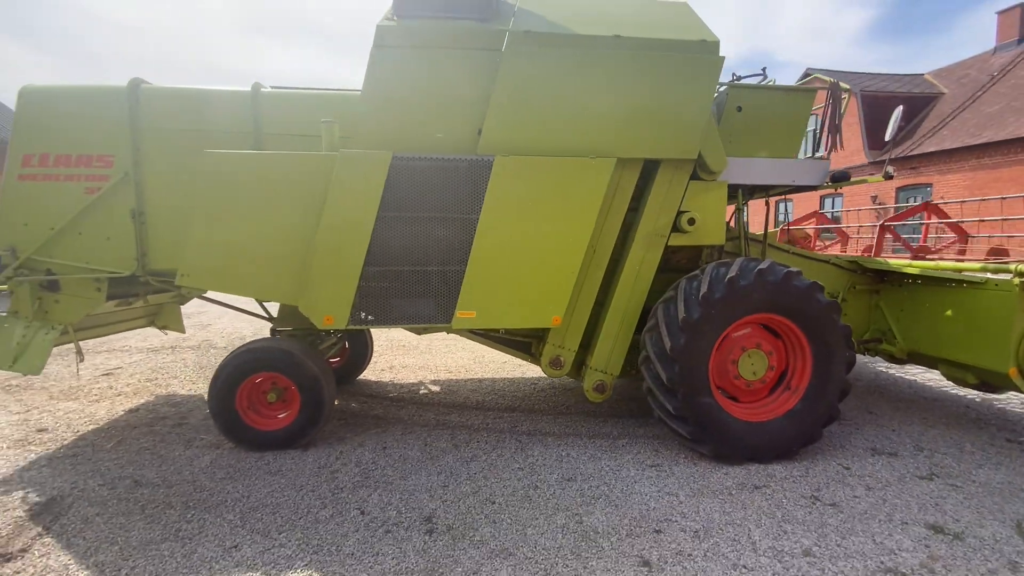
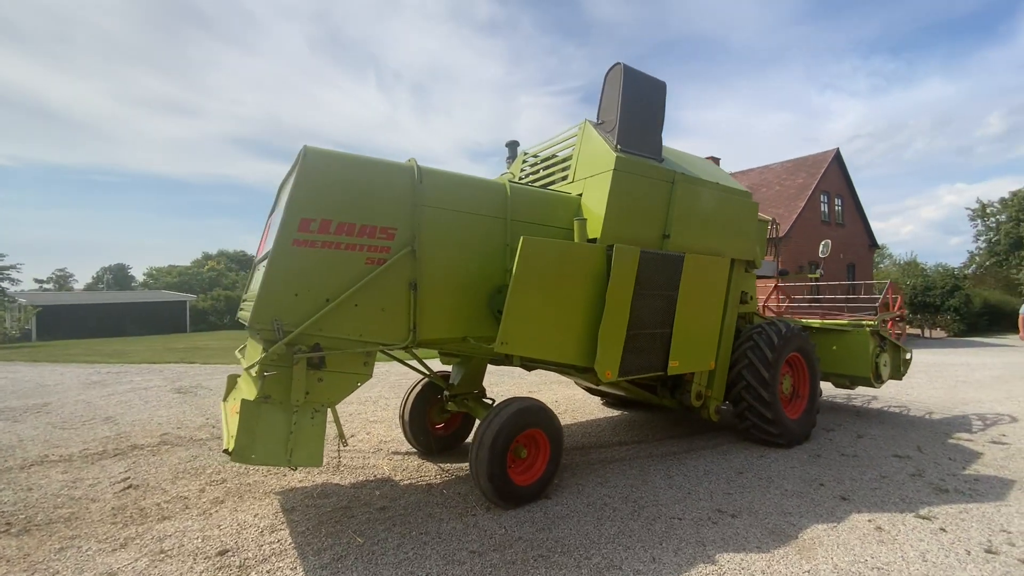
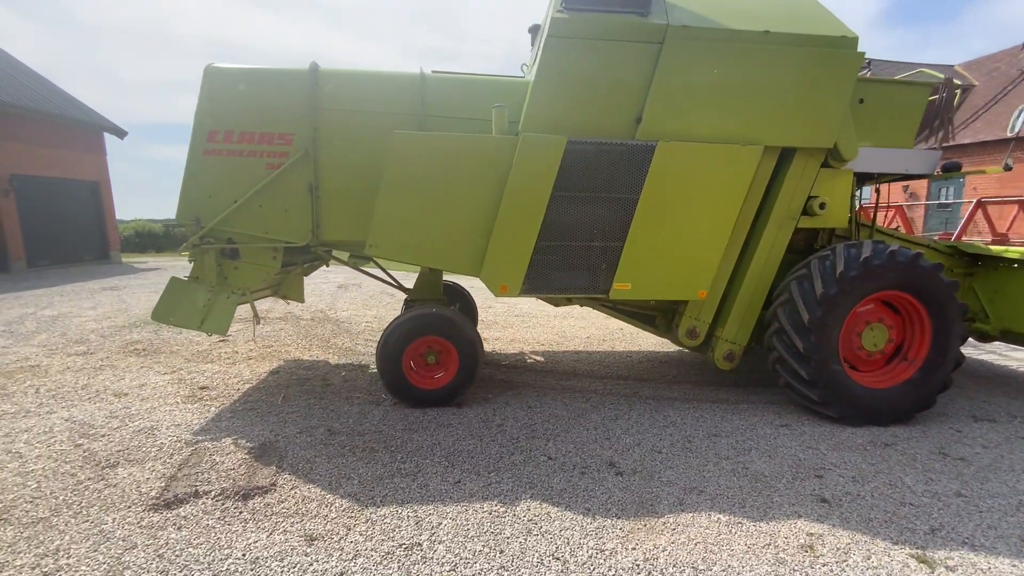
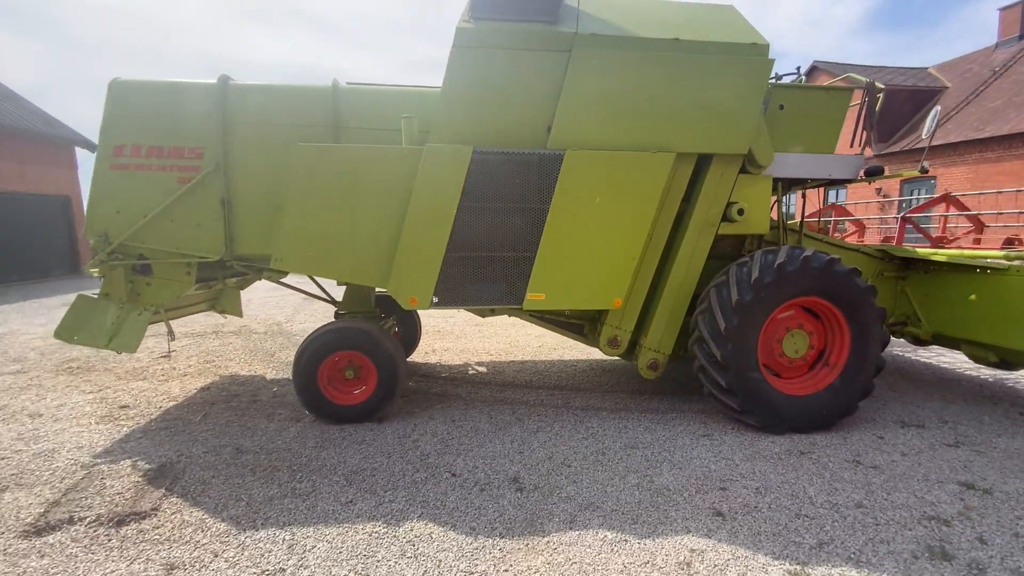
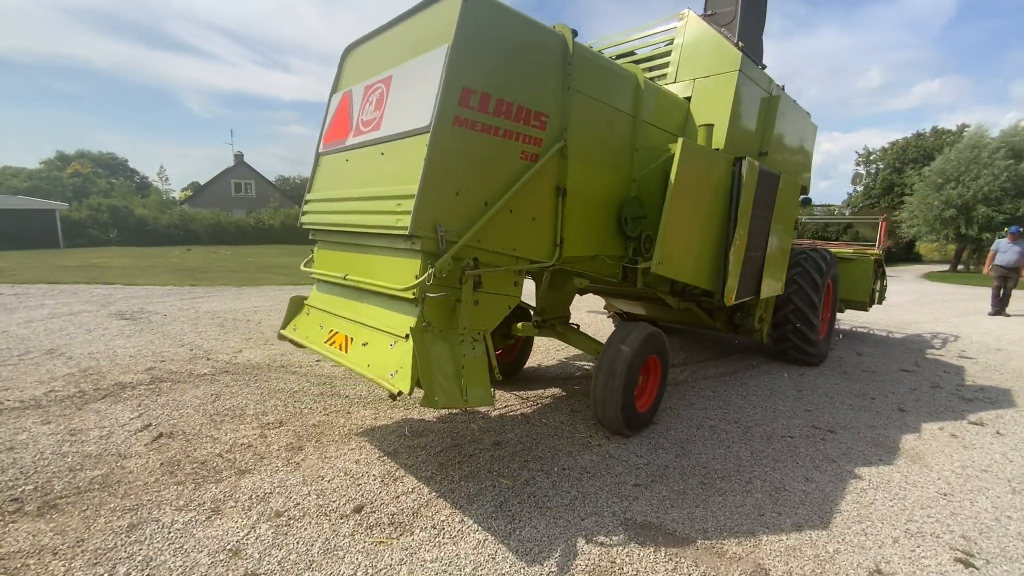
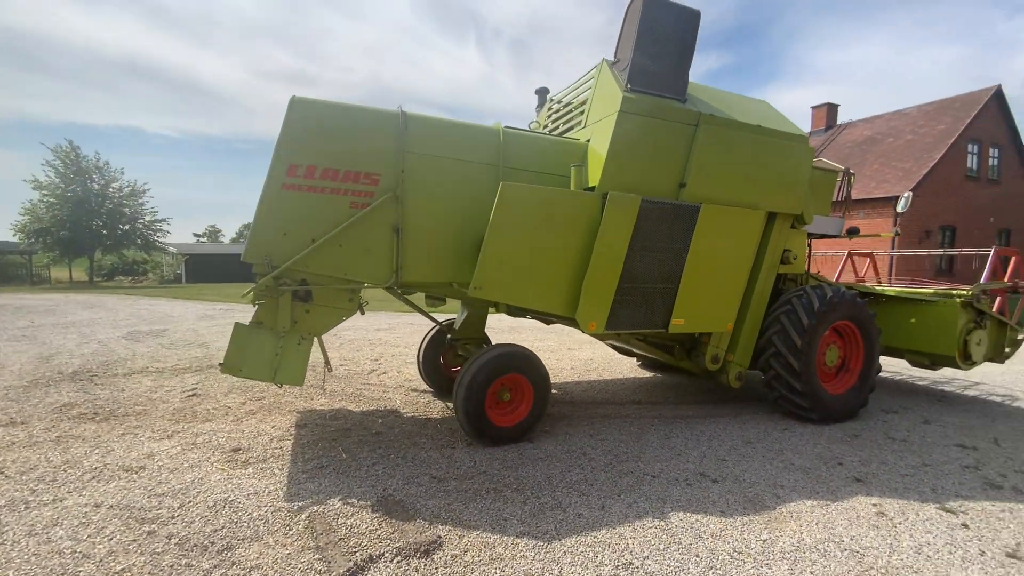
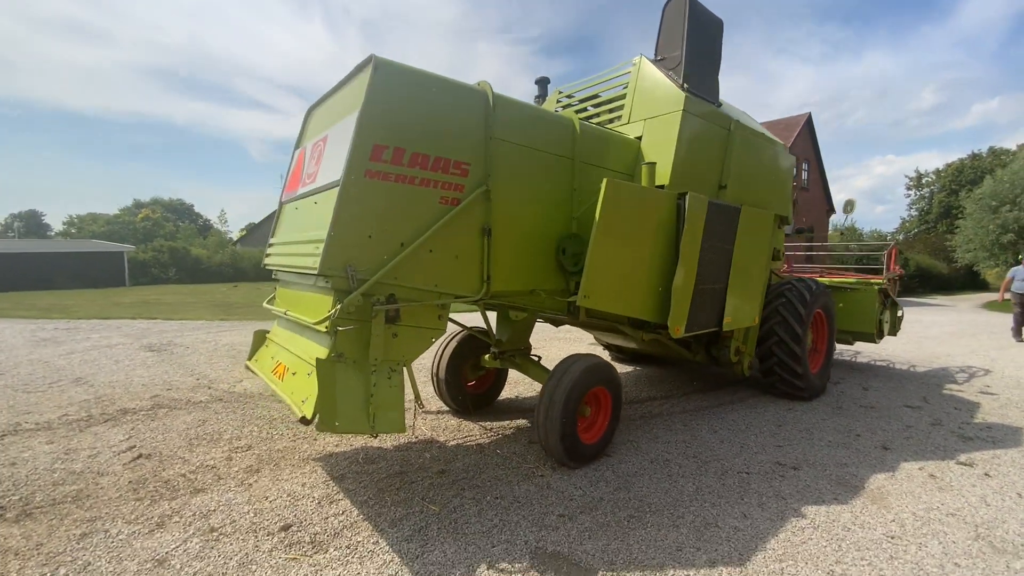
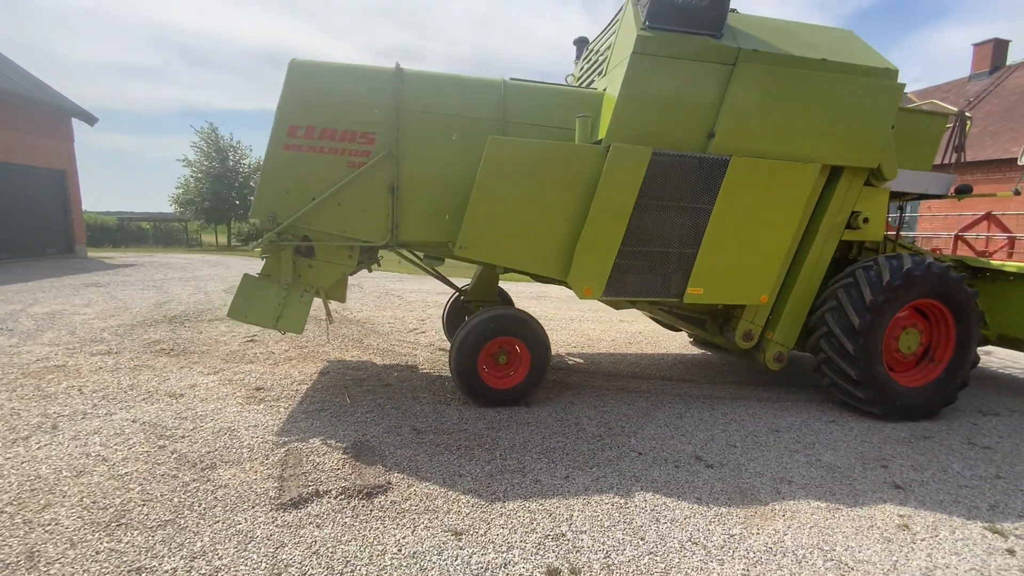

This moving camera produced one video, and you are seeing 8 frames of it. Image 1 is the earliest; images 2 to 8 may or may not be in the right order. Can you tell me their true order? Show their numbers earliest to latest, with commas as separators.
4, 3, 8, 6, 2, 7, 5
